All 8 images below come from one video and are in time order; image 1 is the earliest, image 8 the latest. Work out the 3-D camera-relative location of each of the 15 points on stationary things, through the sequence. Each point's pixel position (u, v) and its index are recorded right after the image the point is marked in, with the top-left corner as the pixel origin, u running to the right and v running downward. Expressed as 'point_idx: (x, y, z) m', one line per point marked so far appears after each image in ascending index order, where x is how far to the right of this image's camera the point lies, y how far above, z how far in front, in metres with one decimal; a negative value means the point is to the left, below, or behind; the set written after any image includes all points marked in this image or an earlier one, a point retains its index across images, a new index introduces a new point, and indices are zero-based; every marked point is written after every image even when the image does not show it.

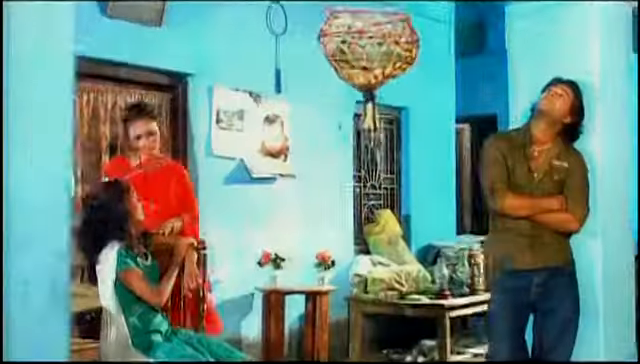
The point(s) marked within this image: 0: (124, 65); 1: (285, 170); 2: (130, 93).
0: (-0.9, +0.5, +3.9) m
1: (-0.2, +0.1, +4.5) m
2: (-0.9, +0.4, +4.0) m
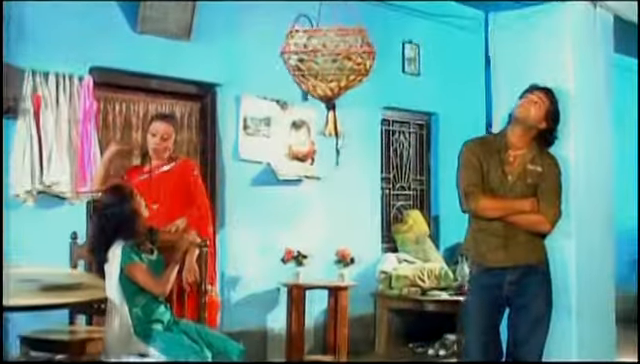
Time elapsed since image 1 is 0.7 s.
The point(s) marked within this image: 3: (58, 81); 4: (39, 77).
0: (-0.8, +0.5, +4.3) m
1: (-0.1, 0.0, +4.8) m
2: (-0.8, +0.4, +4.4) m
3: (-1.1, +0.4, +3.9) m
4: (-1.2, +0.4, +3.8) m
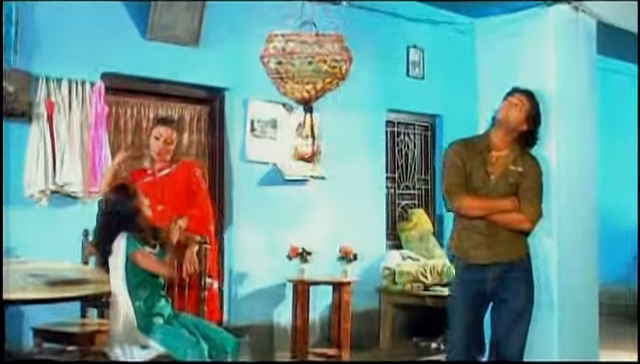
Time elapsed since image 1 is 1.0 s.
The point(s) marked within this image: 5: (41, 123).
0: (-0.8, +0.5, +4.5) m
1: (0.0, +0.1, +5.0) m
2: (-0.8, +0.4, +4.6) m
3: (-1.1, +0.4, +4.1) m
4: (-1.2, +0.4, +4.0) m
5: (-1.2, +0.3, +4.0) m
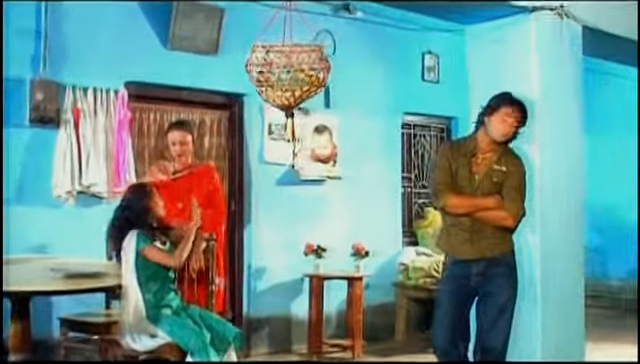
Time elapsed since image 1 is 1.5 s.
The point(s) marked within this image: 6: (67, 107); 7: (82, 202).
0: (-0.7, +0.5, +4.8) m
1: (+0.1, +0.1, +5.2) m
2: (-0.7, +0.4, +4.9) m
3: (-1.1, +0.4, +4.4) m
4: (-1.2, +0.4, +4.3) m
5: (-1.2, +0.3, +4.3) m
6: (-1.2, +0.4, +4.3) m
7: (-1.2, -0.1, +4.4) m
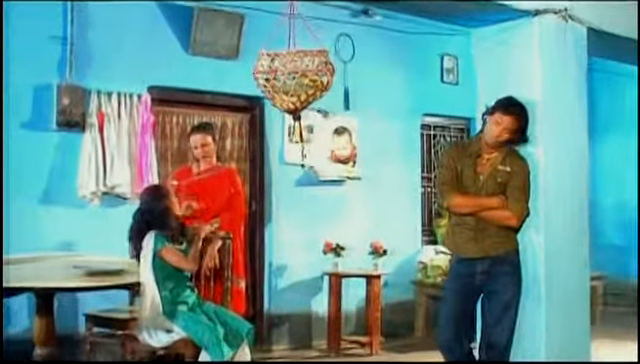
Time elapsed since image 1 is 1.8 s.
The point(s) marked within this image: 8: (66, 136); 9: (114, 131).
0: (-0.6, +0.5, +5.0) m
1: (+0.2, +0.1, +5.3) m
2: (-0.6, +0.4, +5.1) m
3: (-1.0, +0.4, +4.6) m
4: (-1.1, +0.4, +4.5) m
5: (-1.1, +0.3, +4.5) m
6: (-1.1, +0.4, +4.5) m
7: (-1.1, -0.1, +4.6) m
8: (-1.3, +0.2, +4.5) m
9: (-1.1, +0.3, +4.6) m
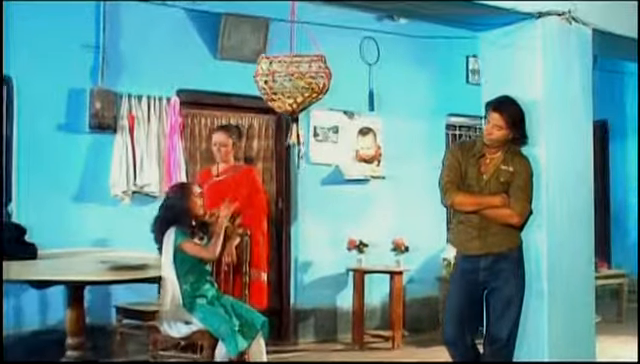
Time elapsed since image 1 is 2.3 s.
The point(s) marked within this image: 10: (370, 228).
0: (-0.5, +0.5, +5.2) m
1: (+0.3, +0.1, +5.5) m
2: (-0.5, +0.4, +5.3) m
3: (-0.9, +0.4, +4.8) m
4: (-1.0, +0.4, +4.8) m
5: (-1.0, +0.3, +4.8) m
6: (-1.0, +0.4, +4.8) m
7: (-1.0, -0.1, +4.8) m
8: (-1.2, +0.2, +4.7) m
9: (-0.9, +0.3, +4.8) m
10: (+0.3, -0.3, +5.5) m
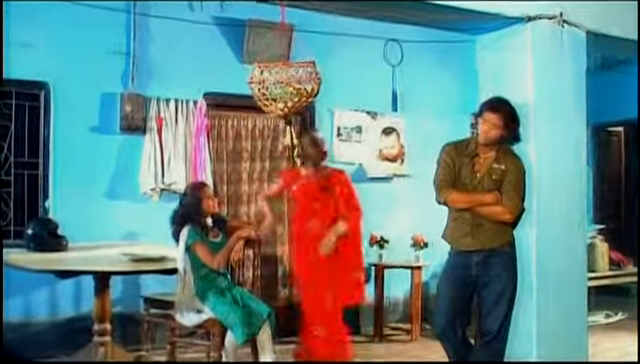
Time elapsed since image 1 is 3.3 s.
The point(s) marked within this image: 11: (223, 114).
0: (-0.4, +0.5, +5.4) m
1: (+0.5, +0.1, +5.7) m
2: (-0.3, +0.4, +5.5) m
3: (-0.8, +0.4, +5.1) m
4: (-0.9, +0.4, +5.1) m
5: (-0.9, +0.3, +5.1) m
6: (-1.0, +0.4, +5.1) m
7: (-0.9, -0.1, +5.1) m
8: (-1.1, +0.2, +5.1) m
9: (-0.8, +0.3, +5.1) m
10: (+0.5, -0.3, +5.6) m
11: (-0.6, +0.4, +5.3) m
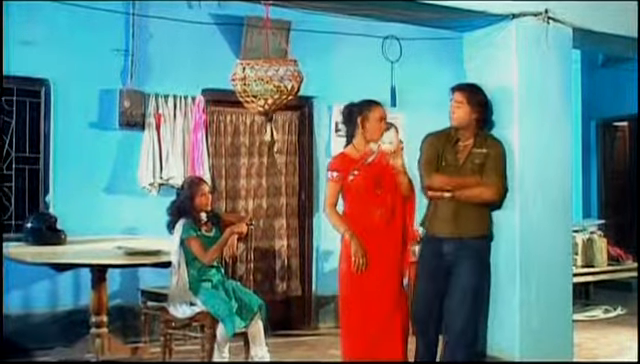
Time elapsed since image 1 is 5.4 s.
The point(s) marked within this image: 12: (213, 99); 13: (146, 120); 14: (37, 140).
0: (-0.4, +0.5, +5.5) m
1: (+0.5, +0.1, +5.7) m
2: (-0.3, +0.4, +5.6) m
3: (-0.8, +0.5, +5.2) m
4: (-0.9, +0.5, +5.2) m
5: (-1.0, +0.3, +5.2) m
6: (-1.0, +0.4, +5.2) m
7: (-0.9, -0.1, +5.2) m
8: (-1.1, +0.3, +5.1) m
9: (-0.9, +0.3, +5.2) m
10: (+0.4, -0.2, +5.7) m
11: (-0.6, +0.4, +5.4) m
12: (-0.6, +0.5, +5.4) m
13: (-1.0, +0.4, +5.2) m
14: (-1.6, +0.2, +4.9) m
